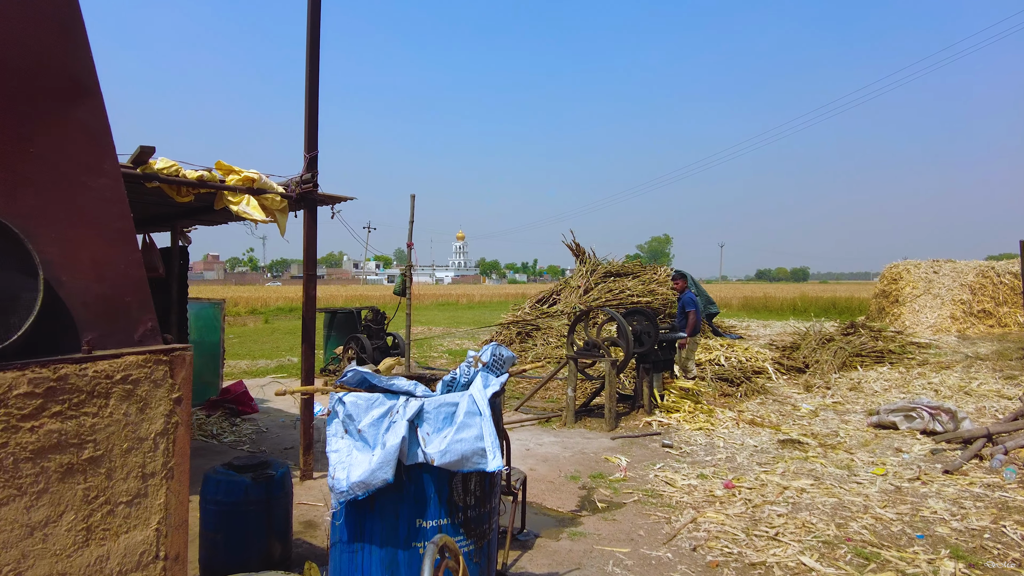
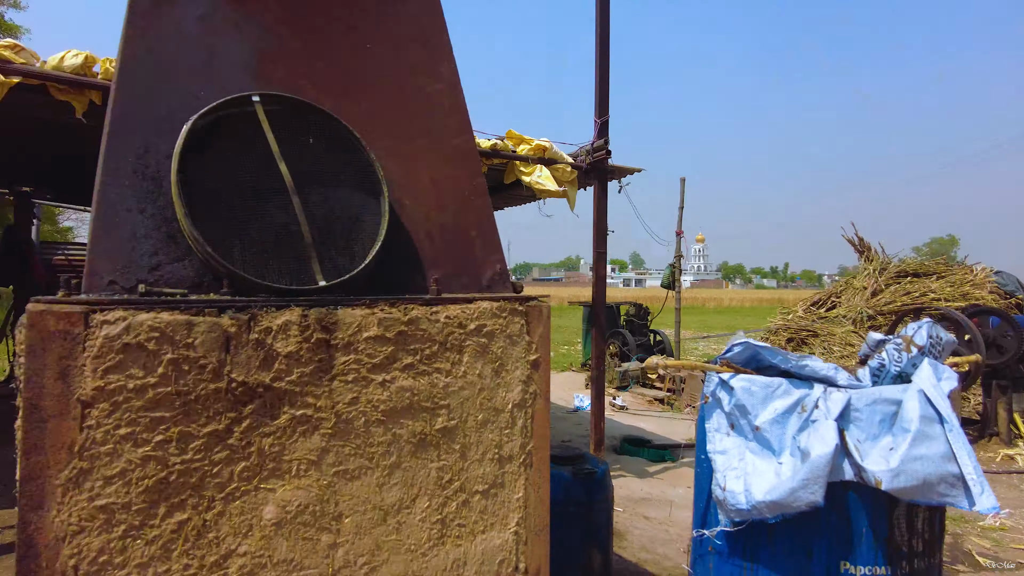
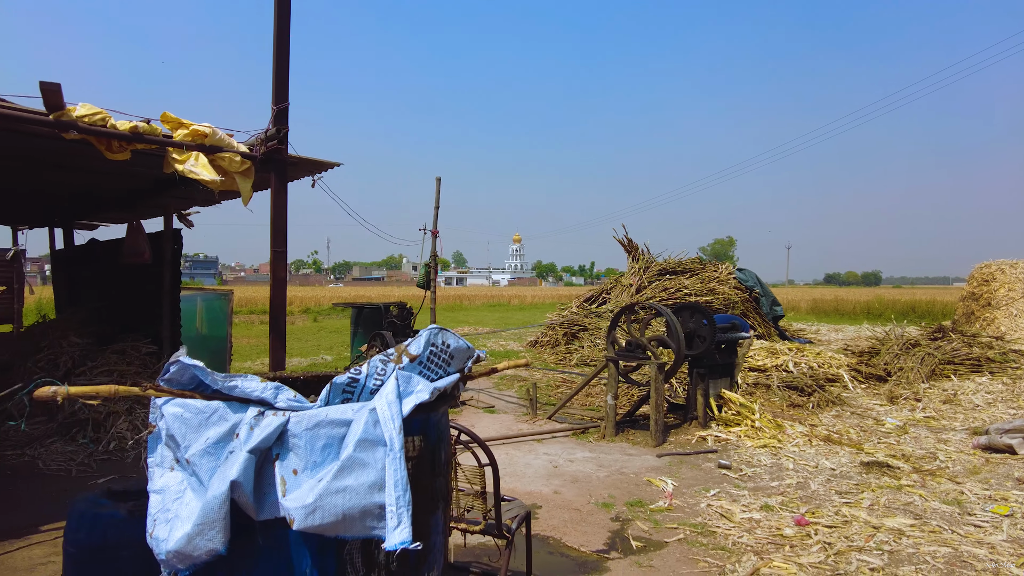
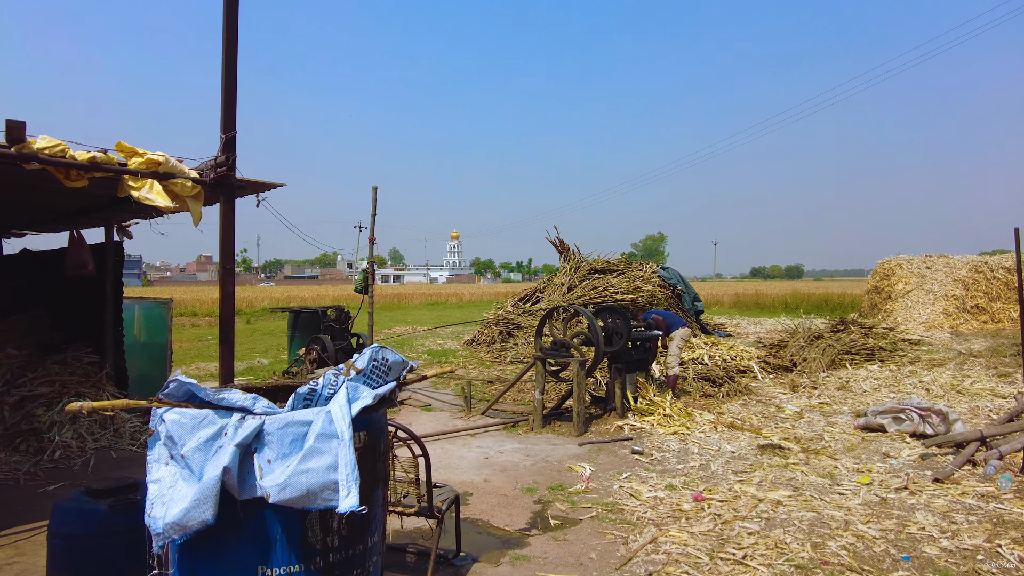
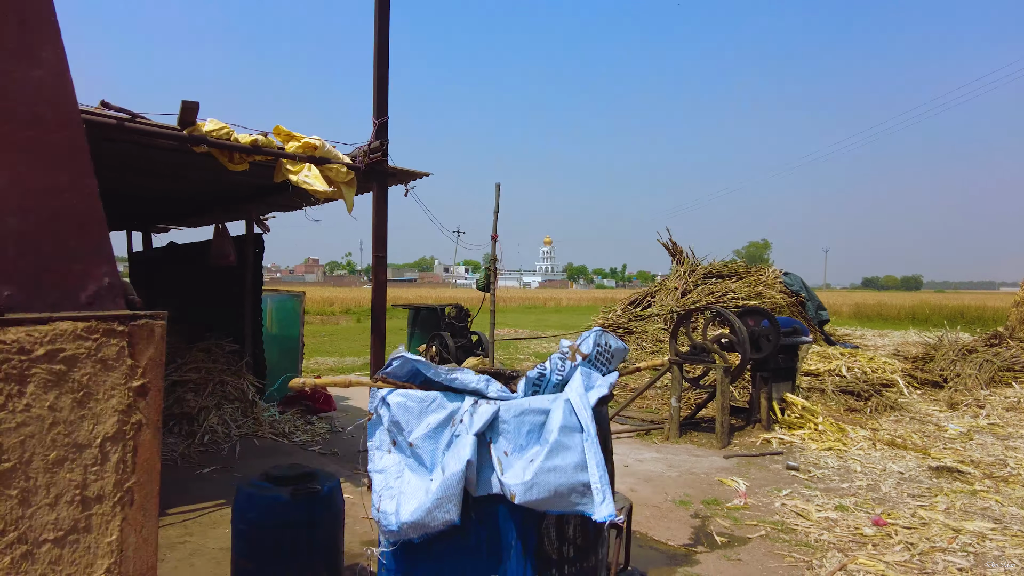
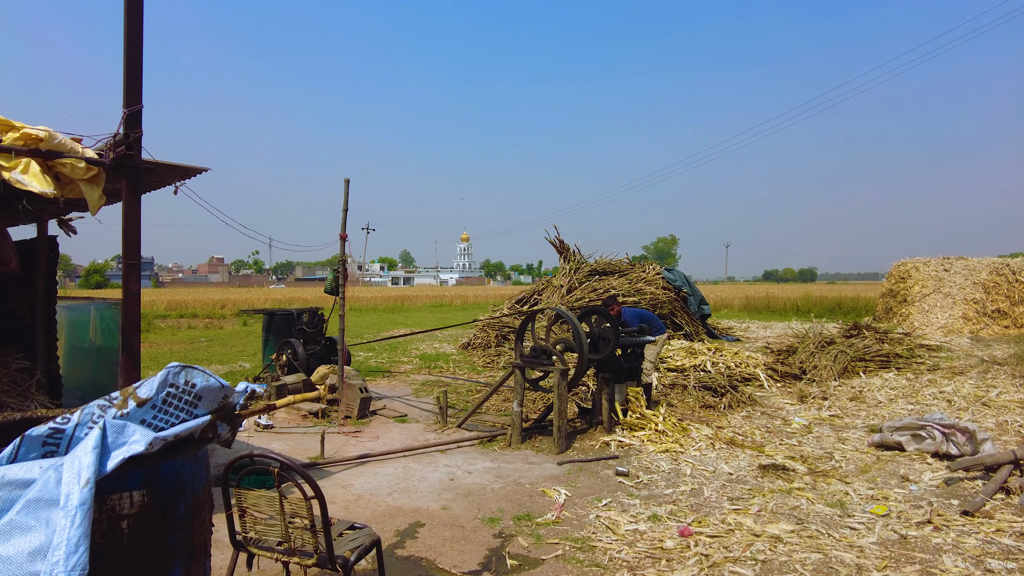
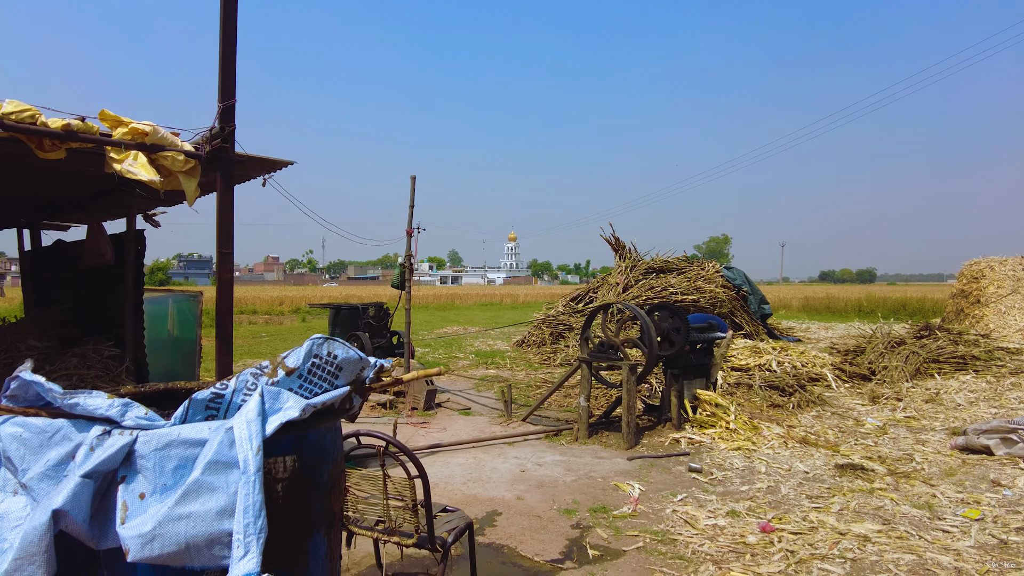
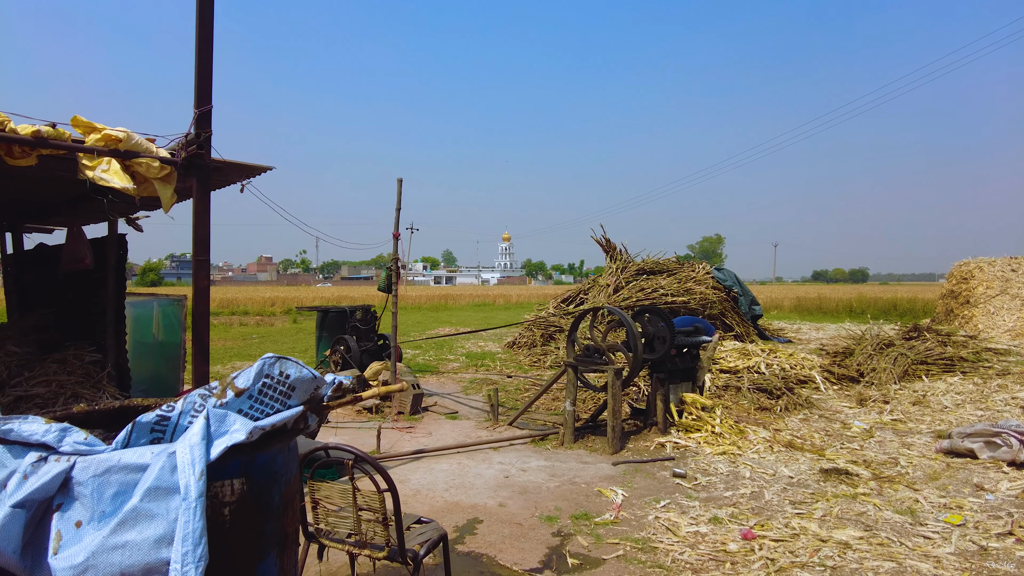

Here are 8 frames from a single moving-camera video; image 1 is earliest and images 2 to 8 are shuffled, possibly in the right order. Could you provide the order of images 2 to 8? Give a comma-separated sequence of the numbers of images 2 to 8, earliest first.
4, 6, 8, 7, 3, 5, 2
